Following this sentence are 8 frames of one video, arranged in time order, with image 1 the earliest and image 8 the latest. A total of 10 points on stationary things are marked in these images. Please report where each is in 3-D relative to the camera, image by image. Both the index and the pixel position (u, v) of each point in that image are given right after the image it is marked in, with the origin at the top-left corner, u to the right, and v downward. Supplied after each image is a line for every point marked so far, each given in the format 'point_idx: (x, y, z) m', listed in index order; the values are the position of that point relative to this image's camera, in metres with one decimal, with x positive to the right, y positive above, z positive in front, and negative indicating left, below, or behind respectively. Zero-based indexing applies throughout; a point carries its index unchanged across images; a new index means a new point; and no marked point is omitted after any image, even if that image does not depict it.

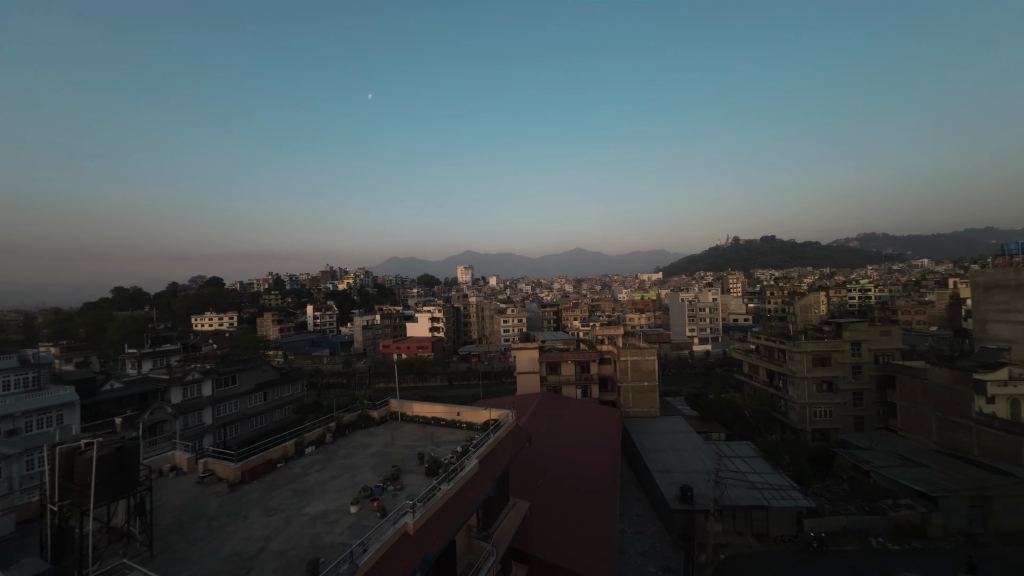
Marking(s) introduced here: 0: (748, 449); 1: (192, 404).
0: (+9.0, -6.2, +12.9) m
1: (-14.2, -5.1, +14.9) m
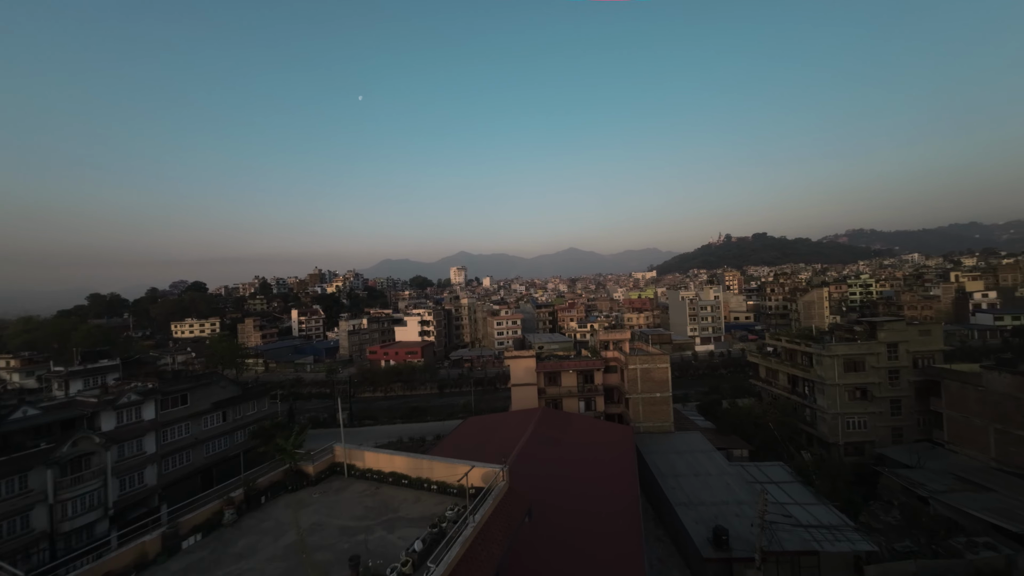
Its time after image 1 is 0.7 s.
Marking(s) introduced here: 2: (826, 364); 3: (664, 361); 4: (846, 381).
0: (+8.8, -6.0, +11.1) m
1: (-14.4, -5.4, +12.7) m
2: (+12.6, -3.1, +13.5) m
3: (+6.1, -3.0, +13.7) m
4: (+13.2, -3.7, +13.4) m
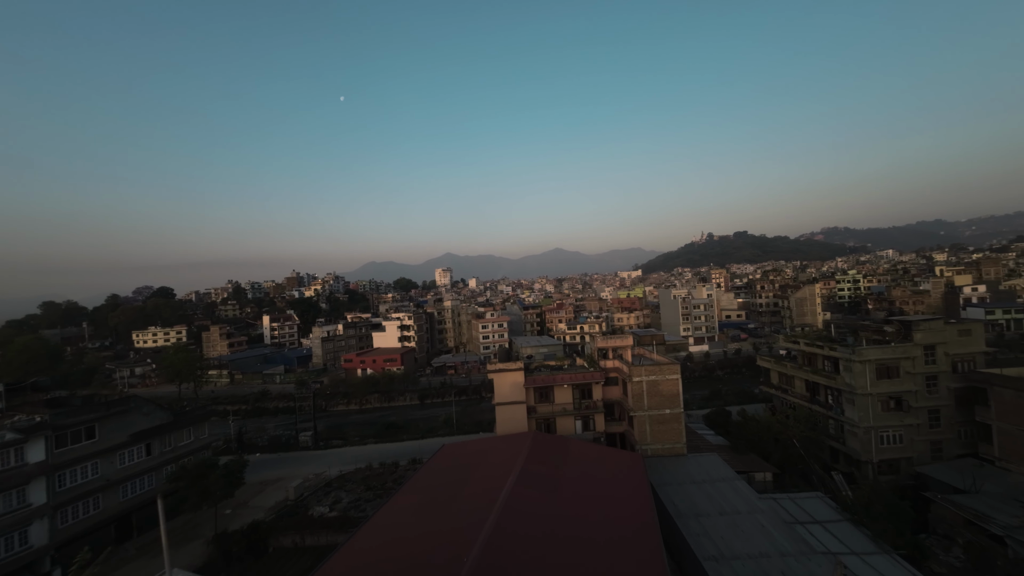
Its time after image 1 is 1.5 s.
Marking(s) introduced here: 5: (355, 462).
0: (+8.4, -5.9, +9.2) m
1: (-14.9, -5.6, +9.9) m
2: (+12.0, -2.9, +11.8) m
3: (+5.6, -3.0, +11.7) m
4: (+12.7, -3.5, +11.7) m
5: (-8.3, -9.2, +17.8) m
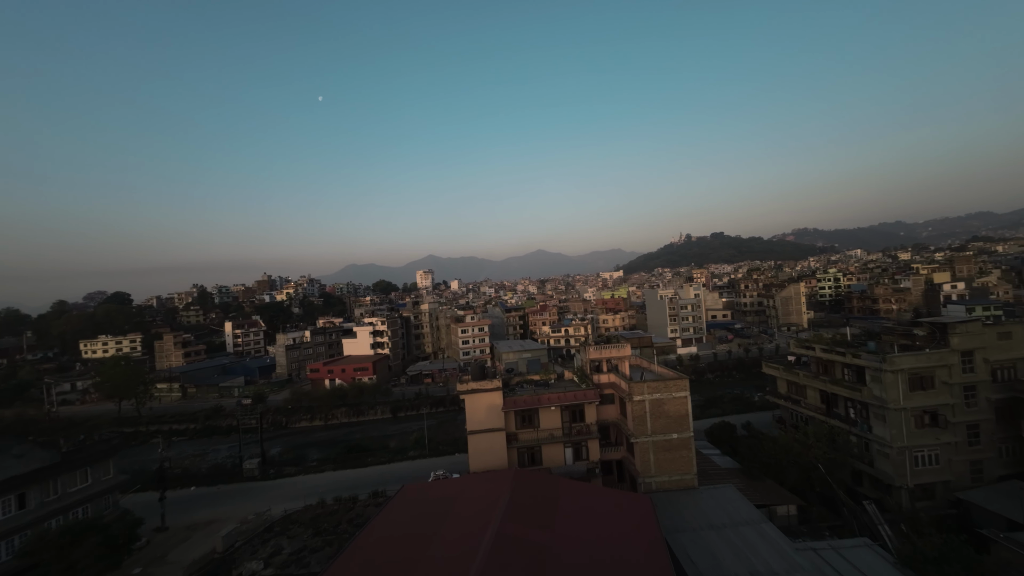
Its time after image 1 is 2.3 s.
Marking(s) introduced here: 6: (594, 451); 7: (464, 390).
0: (+7.9, -5.9, +7.4) m
1: (-15.4, -5.8, +6.9) m
2: (+11.3, -2.8, +10.2) m
3: (+4.9, -3.0, +9.7) m
4: (+12.0, -3.5, +10.1) m
5: (-9.2, -9.3, +15.1) m
6: (+2.5, -5.0, +10.3) m
7: (-1.4, -3.0, +9.8) m
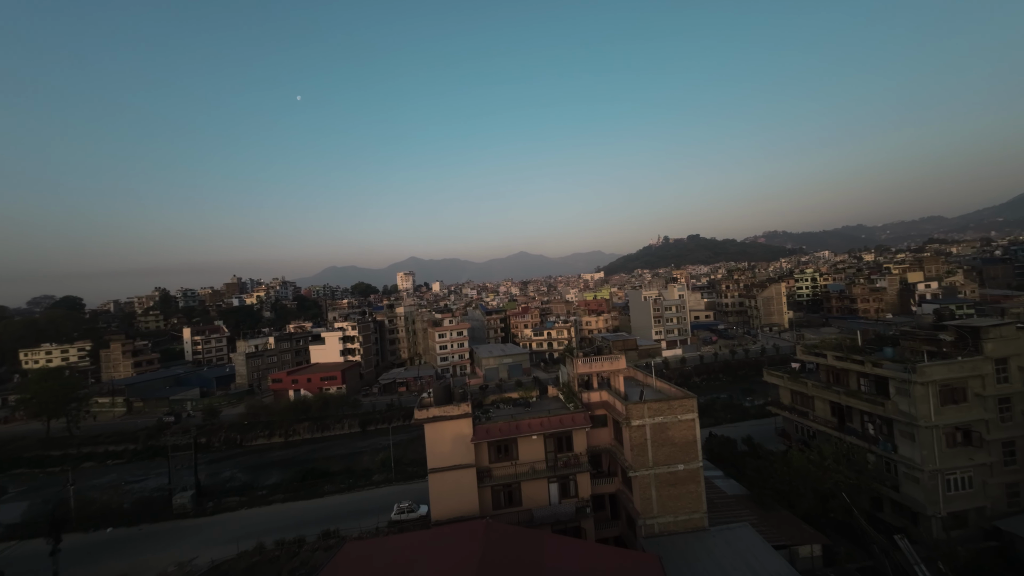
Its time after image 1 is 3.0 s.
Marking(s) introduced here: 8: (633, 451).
0: (+7.3, -5.9, +5.9) m
1: (-15.9, -5.9, +4.2) m
2: (+10.6, -2.8, +8.9) m
3: (+4.2, -3.0, +8.1) m
4: (+11.3, -3.4, +8.8) m
5: (-10.1, -9.5, +12.7) m
6: (+1.8, -5.0, +8.6) m
7: (-2.0, -3.0, +7.9) m
8: (+2.9, -3.9, +8.0) m
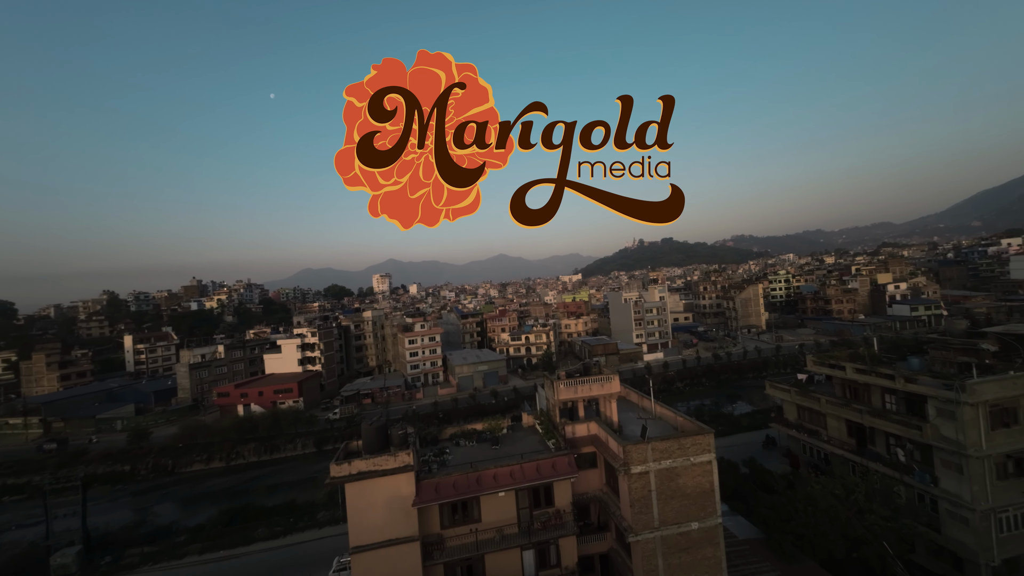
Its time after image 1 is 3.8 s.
0: (+6.8, -5.9, +4.2) m
1: (-16.3, -5.9, +1.0) m
2: (+9.8, -2.9, +7.4) m
3: (+3.5, -3.0, +6.2) m
4: (+10.5, -3.5, +7.3) m
5: (-11.1, -9.6, +9.9) m
6: (+1.1, -5.0, +6.5) m
7: (-2.7, -3.1, +5.6) m
8: (+2.2, -3.9, +6.0) m
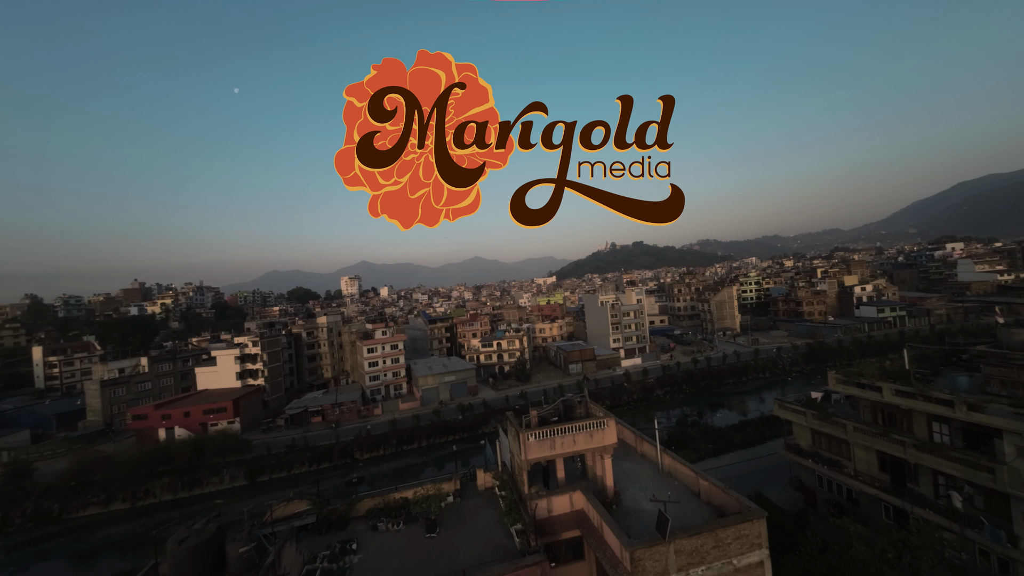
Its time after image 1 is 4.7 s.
0: (+6.2, -5.9, +2.1) m
1: (-16.6, -5.9, -2.7) m
2: (+9.0, -2.9, +5.6) m
3: (+2.8, -3.0, +3.9) m
4: (+9.7, -3.5, +5.6) m
5: (-12.0, -9.6, +6.5) m
6: (+0.4, -5.1, +4.0) m
7: (-3.4, -3.1, +2.8) m
8: (+1.5, -3.9, +3.7) m
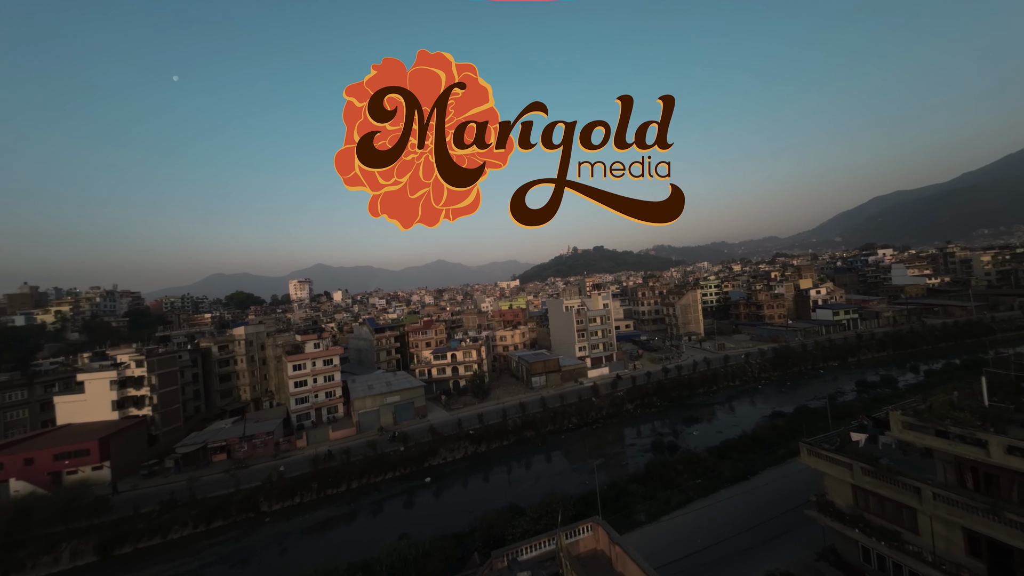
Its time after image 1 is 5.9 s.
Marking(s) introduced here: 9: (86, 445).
0: (+5.7, -5.9, -0.7) m
1: (-16.5, -5.9, -8.0) m
2: (+8.1, -2.9, +3.0) m
3: (+2.1, -3.1, +0.7) m
4: (+8.8, -3.6, +3.1) m
5: (-12.9, -9.7, +1.6) m
6: (-0.3, -5.1, +0.6) m
7: (-3.9, -3.1, -1.0) m
8: (+0.8, -4.0, +0.3) m
9: (-24.7, -9.0, +19.4) m
